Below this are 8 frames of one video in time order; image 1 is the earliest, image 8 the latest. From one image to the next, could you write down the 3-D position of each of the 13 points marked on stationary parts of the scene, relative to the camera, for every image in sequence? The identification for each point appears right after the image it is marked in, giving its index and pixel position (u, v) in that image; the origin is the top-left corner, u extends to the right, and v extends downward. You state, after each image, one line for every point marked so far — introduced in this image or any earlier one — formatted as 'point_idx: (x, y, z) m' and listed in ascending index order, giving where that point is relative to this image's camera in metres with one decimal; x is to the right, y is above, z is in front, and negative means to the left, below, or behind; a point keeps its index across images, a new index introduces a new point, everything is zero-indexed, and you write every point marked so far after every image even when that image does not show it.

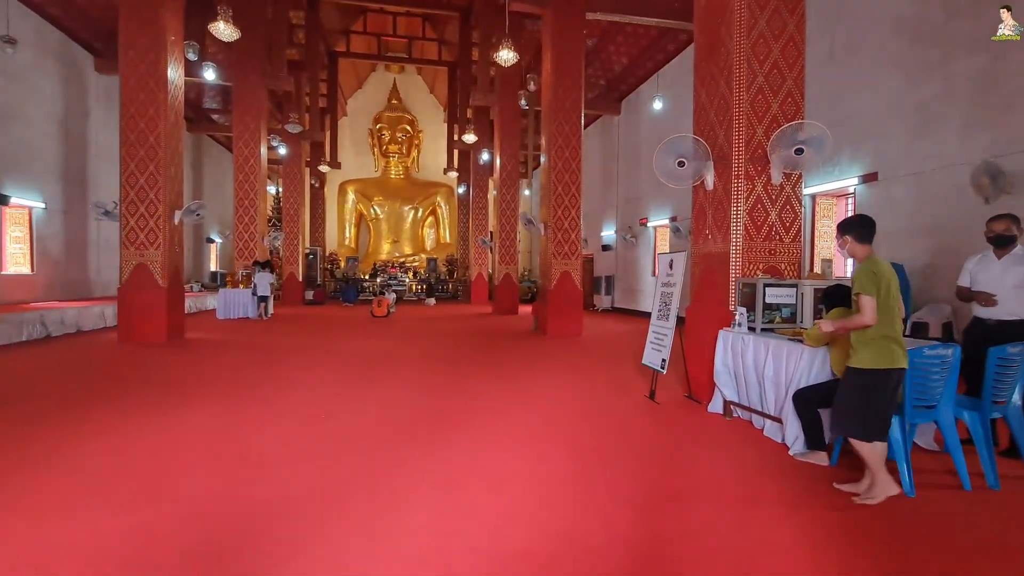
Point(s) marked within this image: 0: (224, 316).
0: (-5.1, -0.5, +8.9) m
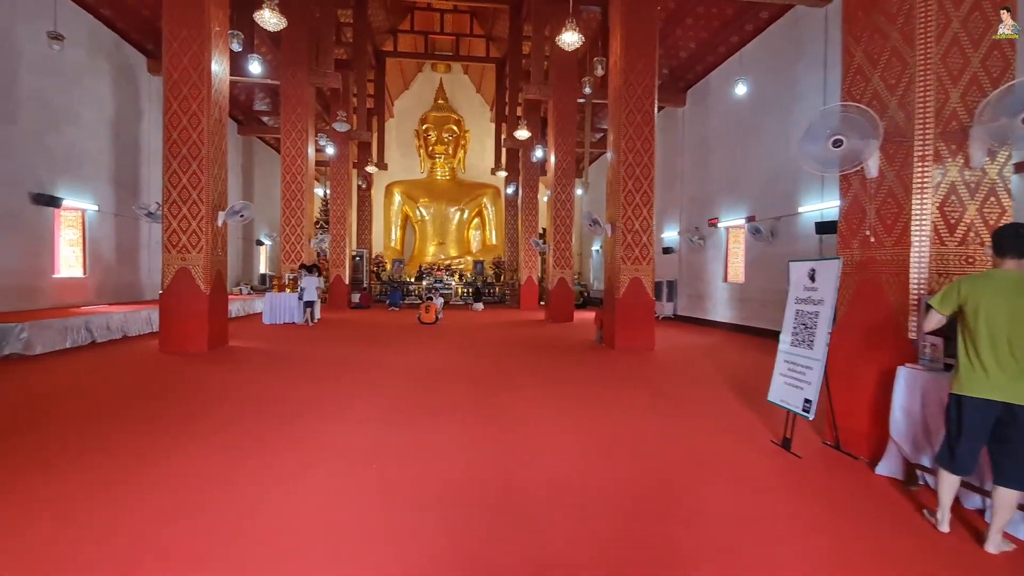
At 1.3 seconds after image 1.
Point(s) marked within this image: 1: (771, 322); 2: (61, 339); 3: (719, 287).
0: (-4.2, -0.6, +8.6) m
1: (+3.8, -0.5, +7.3) m
2: (-4.9, -0.6, +5.3) m
3: (+3.6, 0.0, +8.7) m
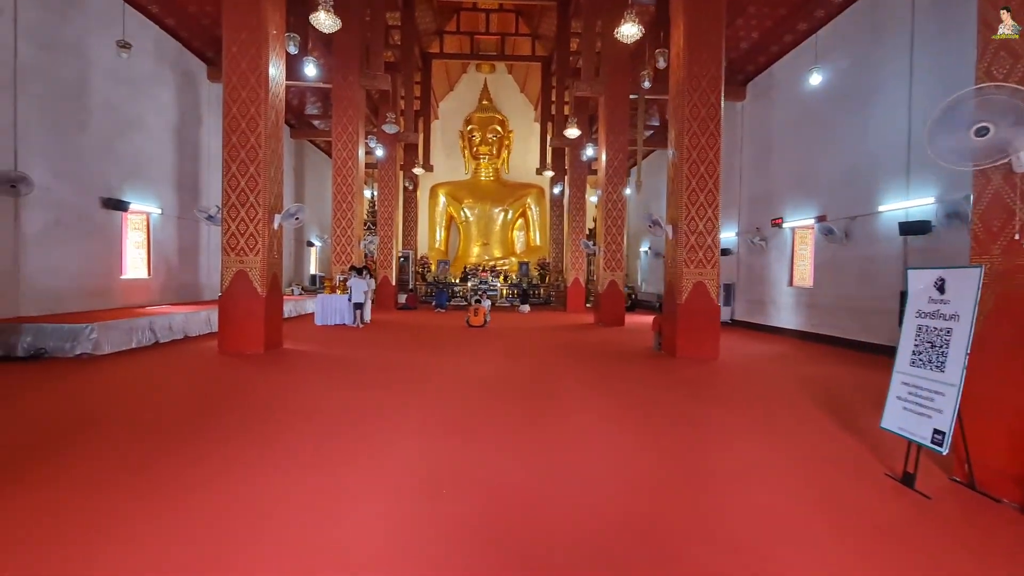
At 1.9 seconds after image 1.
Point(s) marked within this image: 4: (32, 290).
0: (-3.3, -0.6, +8.7) m
1: (+4.5, -0.6, +6.7) m
2: (-4.3, -0.6, +5.5) m
3: (+4.4, -0.1, +8.1) m
4: (-5.6, 0.0, +5.8) m
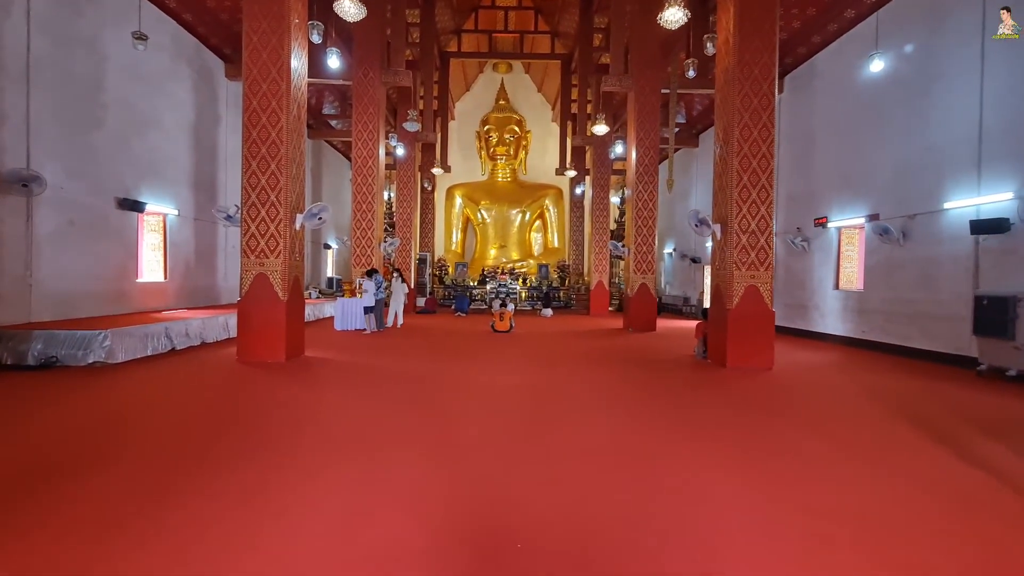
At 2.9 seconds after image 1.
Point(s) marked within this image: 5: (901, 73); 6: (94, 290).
0: (-2.9, -0.7, +8.4) m
1: (+4.9, -0.6, +6.3) m
2: (-3.9, -0.6, +5.2) m
3: (+4.9, -0.1, +7.7) m
4: (-5.2, -0.1, +5.6) m
5: (+4.9, +2.7, +6.2) m
6: (-5.2, 0.0, +6.2) m
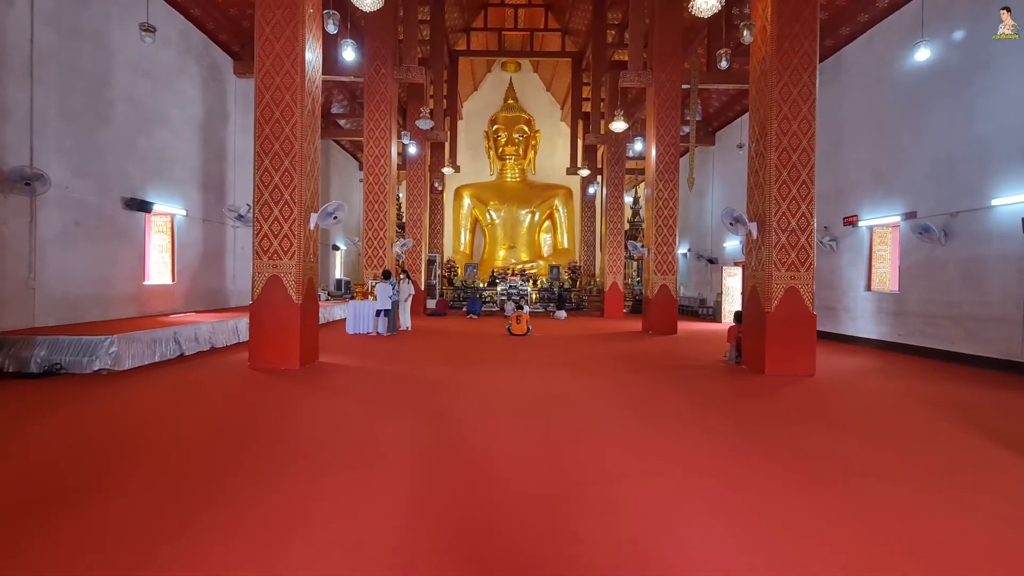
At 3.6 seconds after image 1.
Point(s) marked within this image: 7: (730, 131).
0: (-2.6, -0.7, +8.2) m
1: (+5.2, -0.6, +6.0) m
2: (-3.6, -0.6, +5.0) m
3: (+5.1, -0.1, +7.4) m
4: (-5.0, -0.1, +5.4) m
5: (+5.2, +2.7, +5.9) m
6: (-5.0, -0.1, +6.0) m
7: (+5.1, +3.7, +11.5) m
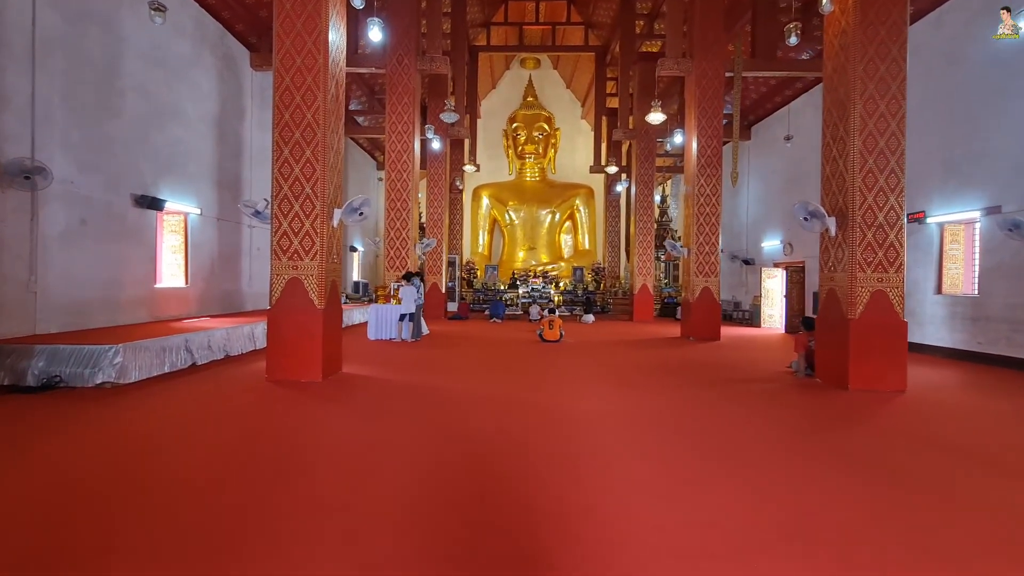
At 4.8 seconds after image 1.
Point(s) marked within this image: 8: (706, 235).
0: (-2.1, -0.7, +7.7) m
1: (+5.6, -0.7, +5.3) m
2: (-3.2, -0.7, +4.5) m
3: (+5.6, -0.2, +6.7) m
4: (-4.6, -0.1, +5.0) m
5: (+5.6, +2.7, +5.3) m
6: (-4.5, -0.1, +5.6) m
7: (+5.6, +3.6, +10.9) m
8: (+3.1, +0.9, +8.1) m
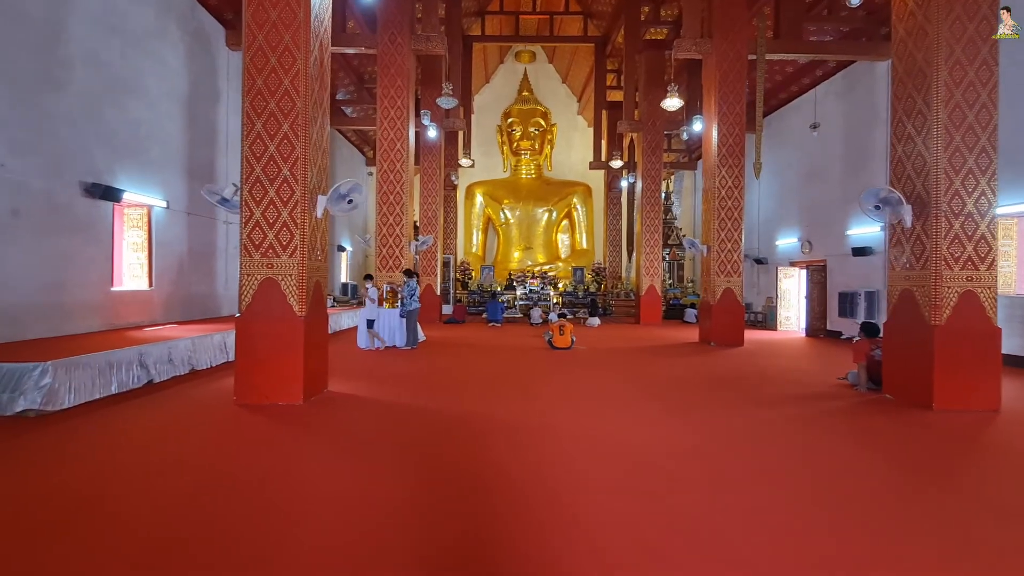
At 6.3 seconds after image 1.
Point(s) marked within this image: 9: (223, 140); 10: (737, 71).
0: (-2.0, -0.8, +6.9) m
1: (+5.7, -0.7, +4.7) m
2: (-3.1, -0.7, +3.7) m
3: (+5.7, -0.2, +6.1) m
4: (-4.4, -0.2, +4.1) m
5: (+5.7, +2.7, +4.7) m
6: (-4.4, -0.1, +4.8) m
7: (+5.6, +3.6, +10.3) m
8: (+3.2, +0.8, +7.4) m
9: (-4.3, +2.2, +7.5) m
10: (+3.3, +3.2, +7.3) m
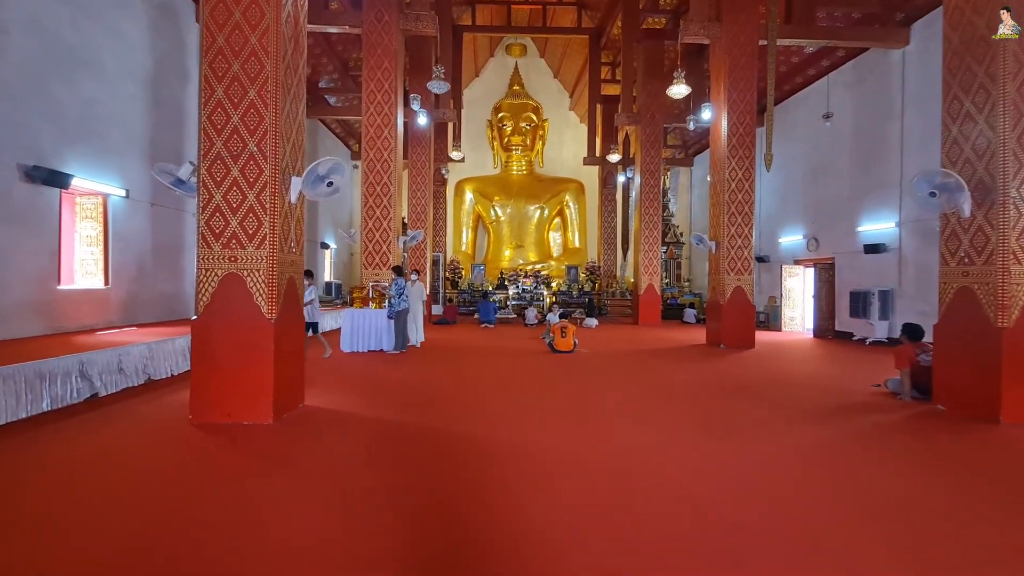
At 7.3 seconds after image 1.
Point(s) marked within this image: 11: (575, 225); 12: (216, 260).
0: (-2.1, -0.7, +6.3) m
1: (+5.8, -0.6, +4.3) m
2: (-3.0, -0.7, +3.1) m
3: (+5.7, -0.1, +5.7) m
4: (-4.4, -0.1, +3.5) m
5: (+5.7, +2.7, +4.3) m
6: (-4.4, -0.1, +4.1) m
7: (+5.5, +3.6, +9.9) m
8: (+3.1, +0.9, +7.0) m
9: (-4.4, +2.2, +6.8) m
10: (+3.3, +3.2, +6.9) m
11: (+2.0, +1.9, +14.7) m
12: (-1.8, +0.2, +3.1) m
